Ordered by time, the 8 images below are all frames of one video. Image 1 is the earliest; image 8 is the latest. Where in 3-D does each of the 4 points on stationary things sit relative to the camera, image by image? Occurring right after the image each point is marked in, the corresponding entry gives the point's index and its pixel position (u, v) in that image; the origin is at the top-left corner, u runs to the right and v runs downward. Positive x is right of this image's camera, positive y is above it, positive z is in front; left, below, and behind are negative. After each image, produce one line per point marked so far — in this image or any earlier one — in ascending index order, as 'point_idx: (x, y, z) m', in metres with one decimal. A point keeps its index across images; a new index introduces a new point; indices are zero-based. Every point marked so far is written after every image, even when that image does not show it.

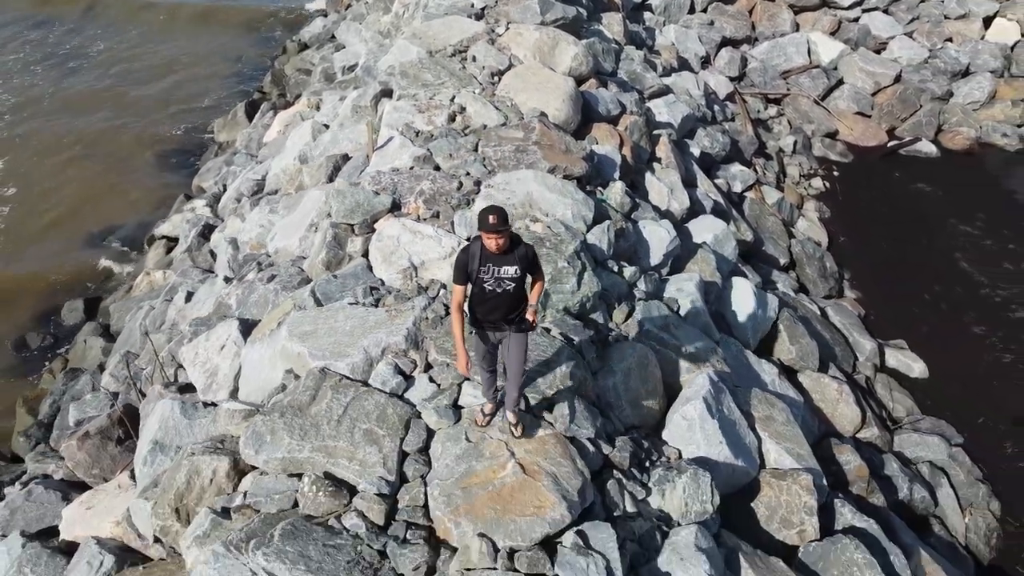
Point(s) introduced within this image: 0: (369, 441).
0: (-0.6, -0.7, +3.5) m
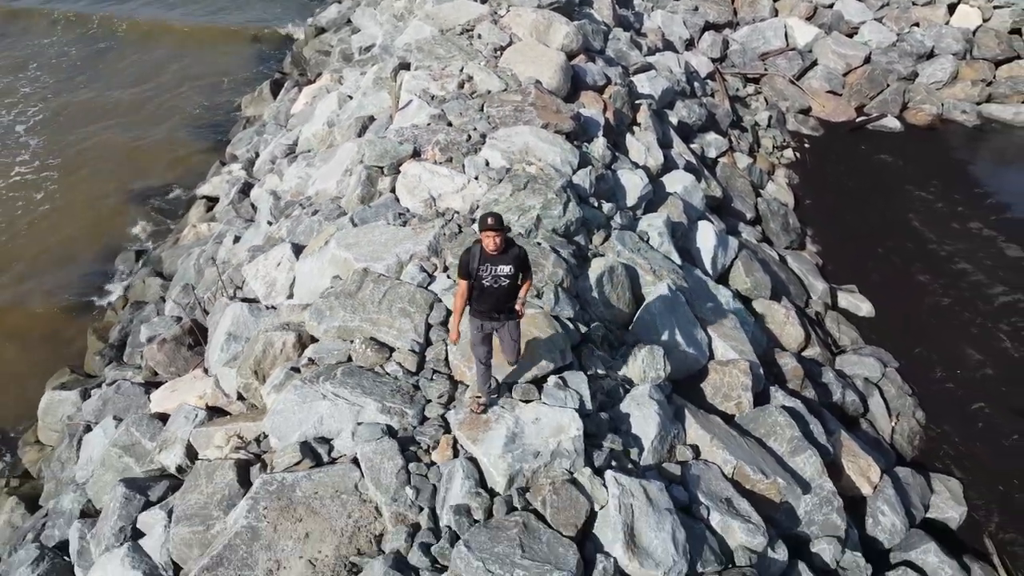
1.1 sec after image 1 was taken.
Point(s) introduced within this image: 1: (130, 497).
0: (-0.6, -0.2, +4.6) m
1: (-2.2, -1.2, +4.7) m
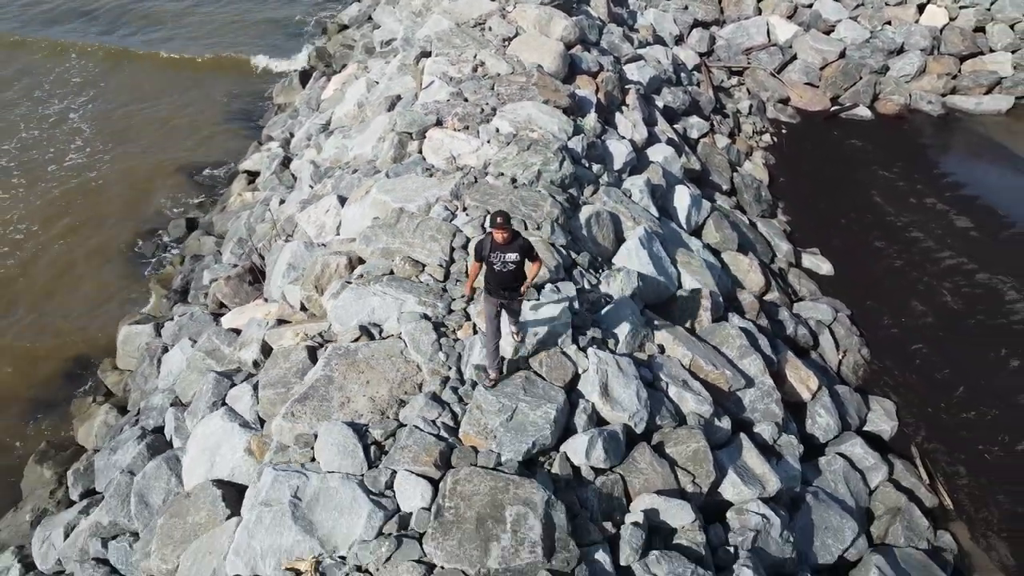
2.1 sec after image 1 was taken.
0: (-0.6, +0.3, +5.9) m
1: (-2.2, -0.7, +6.0) m
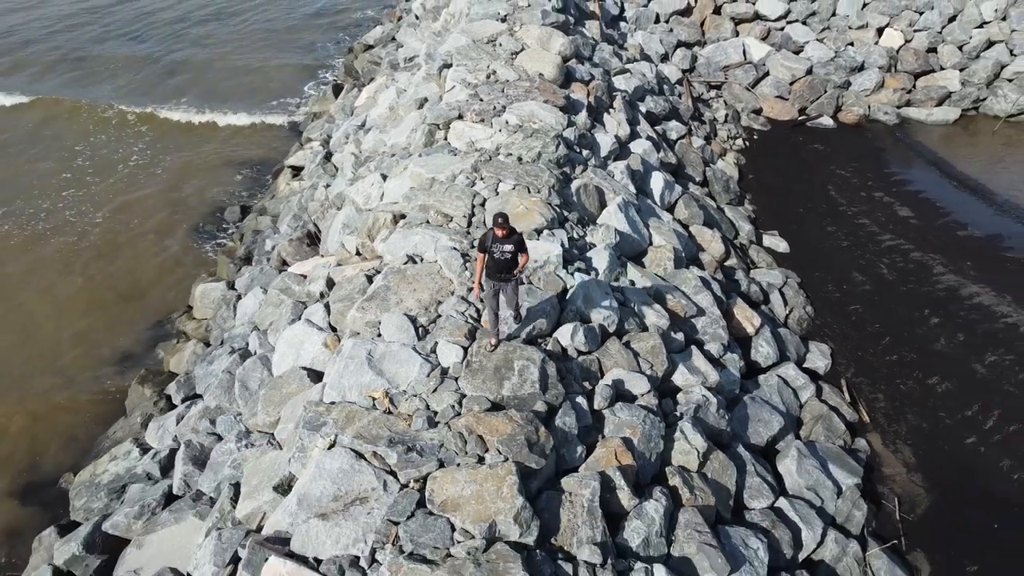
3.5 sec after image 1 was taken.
0: (-0.5, +0.8, +7.8) m
1: (-2.1, -0.2, +7.9) m
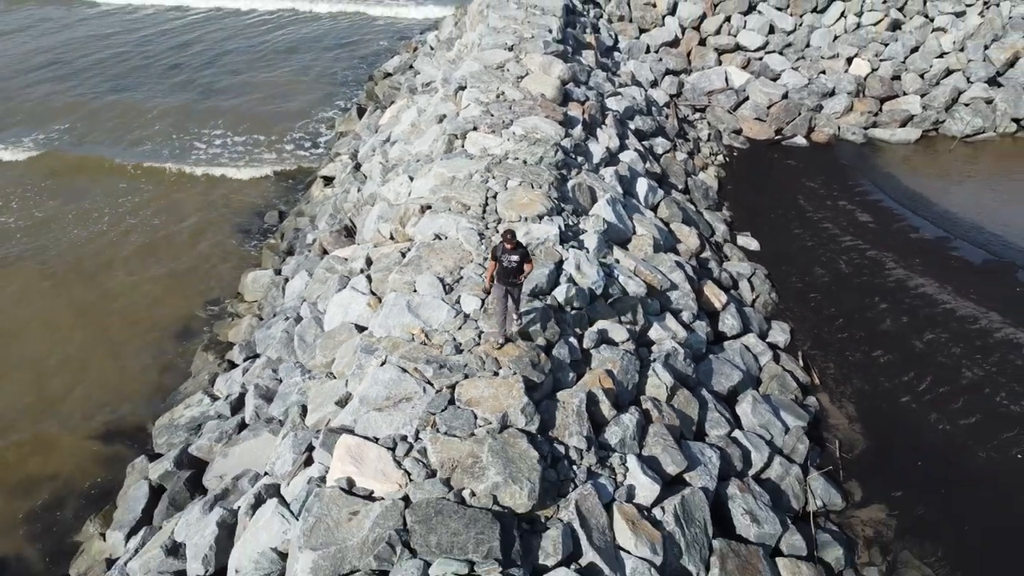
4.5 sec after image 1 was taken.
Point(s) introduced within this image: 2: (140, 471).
0: (-0.4, +1.1, +9.5) m
1: (-2.0, +0.1, +9.6) m
2: (-4.0, -2.0, +8.7) m
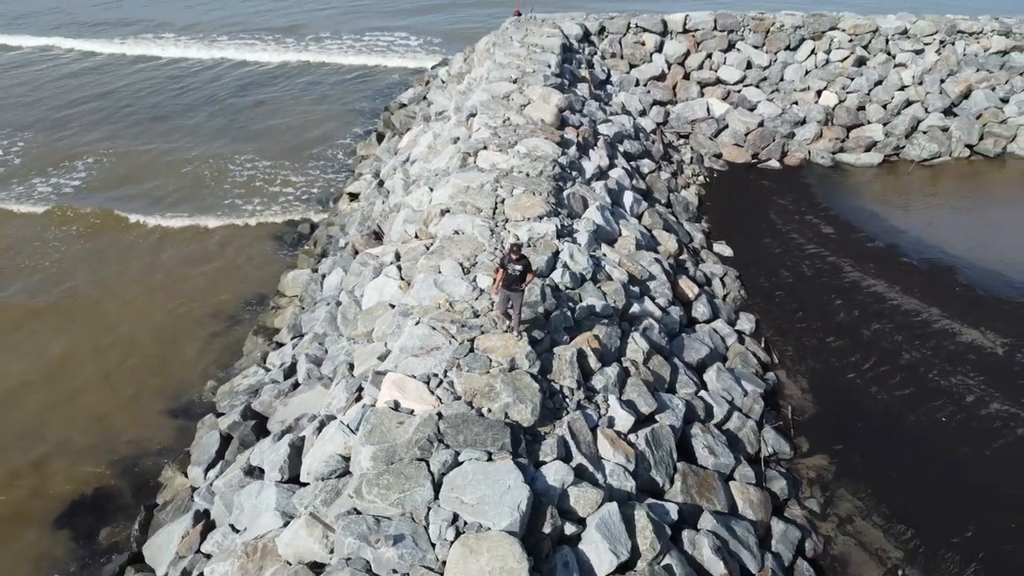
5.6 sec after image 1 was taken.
0: (-0.4, +1.3, +11.5) m
1: (-2.0, +0.3, +11.5) m
2: (-4.0, -1.8, +10.5) m
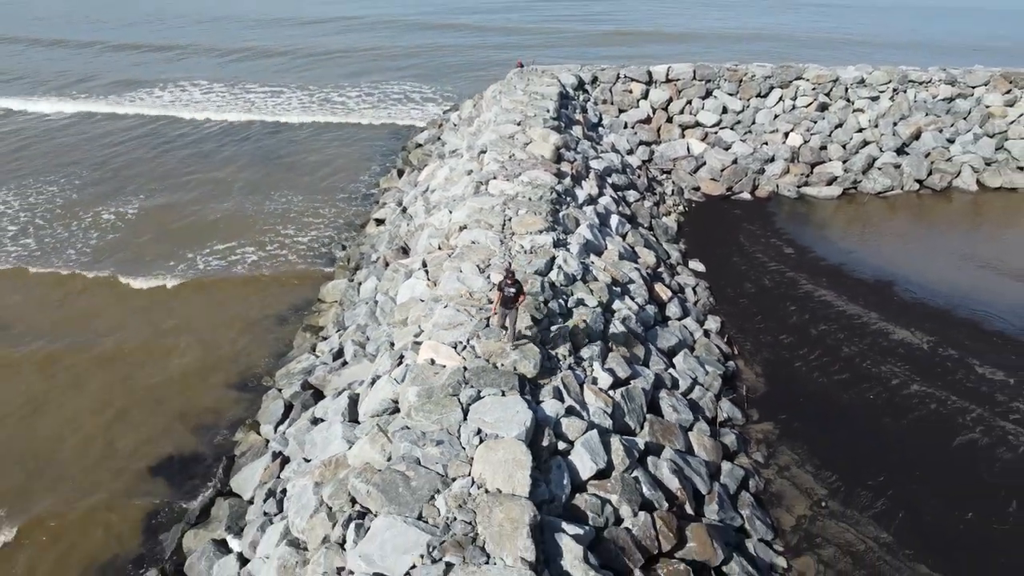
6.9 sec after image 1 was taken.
0: (-0.3, +1.2, +14.1) m
1: (-1.9, +0.2, +14.1) m
2: (-3.9, -1.8, +13.0) m
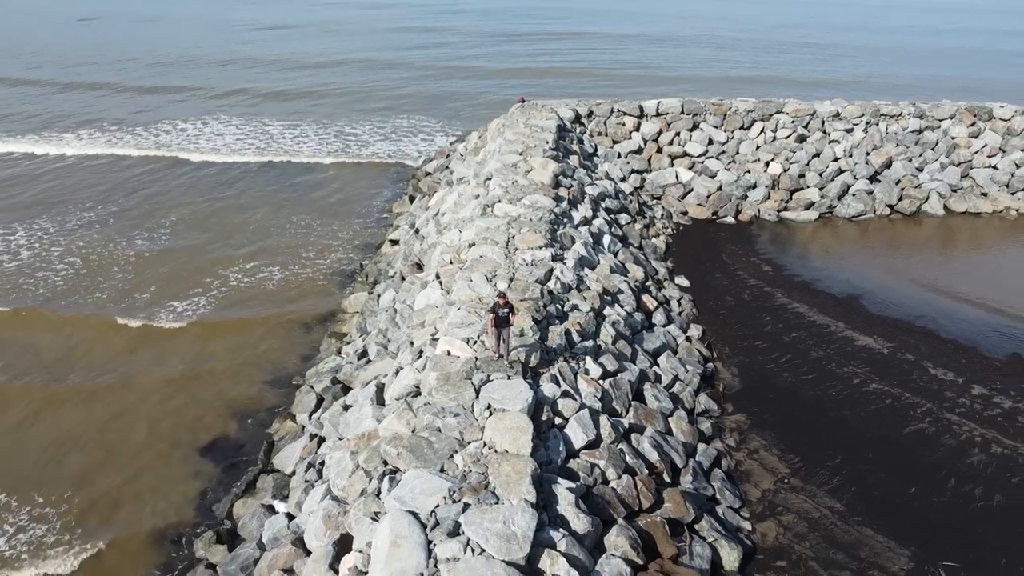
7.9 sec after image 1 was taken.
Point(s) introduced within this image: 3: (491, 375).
0: (-0.2, +1.0, +16.0) m
1: (-1.8, 0.0, +16.0) m
2: (-3.8, -1.9, +14.8) m
3: (-0.3, -1.2, +11.4) m
